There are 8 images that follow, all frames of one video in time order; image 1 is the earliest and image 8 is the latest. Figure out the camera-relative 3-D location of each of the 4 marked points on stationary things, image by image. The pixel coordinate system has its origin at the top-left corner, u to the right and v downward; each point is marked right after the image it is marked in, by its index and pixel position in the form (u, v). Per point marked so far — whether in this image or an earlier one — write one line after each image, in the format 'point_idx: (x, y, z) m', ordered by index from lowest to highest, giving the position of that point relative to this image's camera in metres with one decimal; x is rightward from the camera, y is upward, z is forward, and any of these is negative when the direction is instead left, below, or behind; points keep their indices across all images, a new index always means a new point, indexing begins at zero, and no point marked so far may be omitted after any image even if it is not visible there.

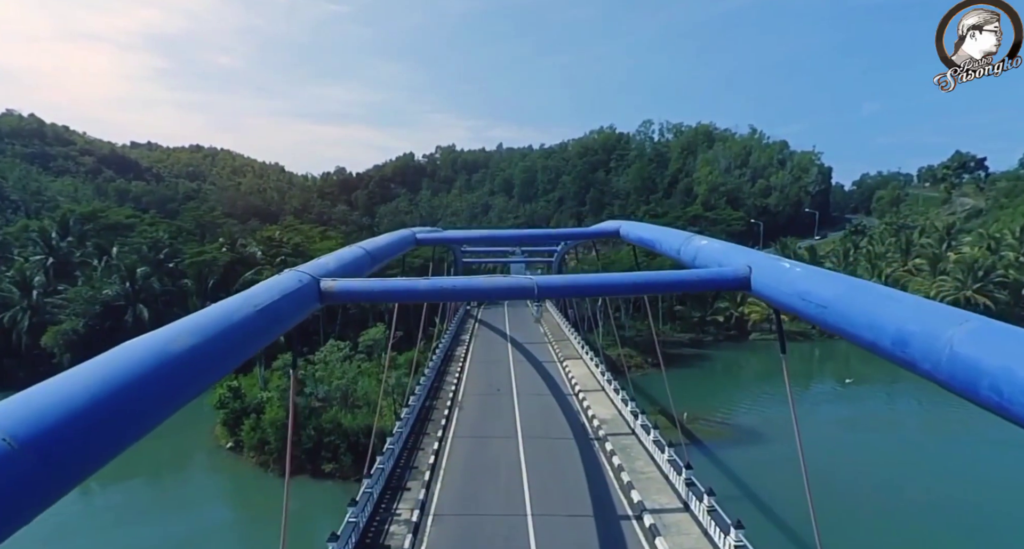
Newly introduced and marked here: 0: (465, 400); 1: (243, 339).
0: (-1.7, -4.5, +19.5) m
1: (-1.9, -0.4, +4.2) m
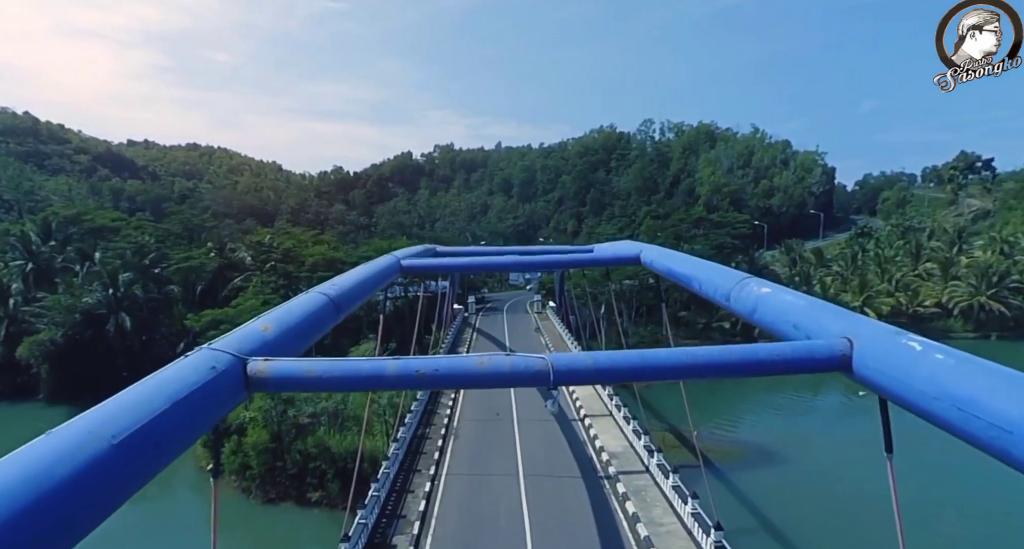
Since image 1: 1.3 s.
0: (-1.6, -4.9, +18.0) m
1: (-1.9, -1.0, +2.6) m
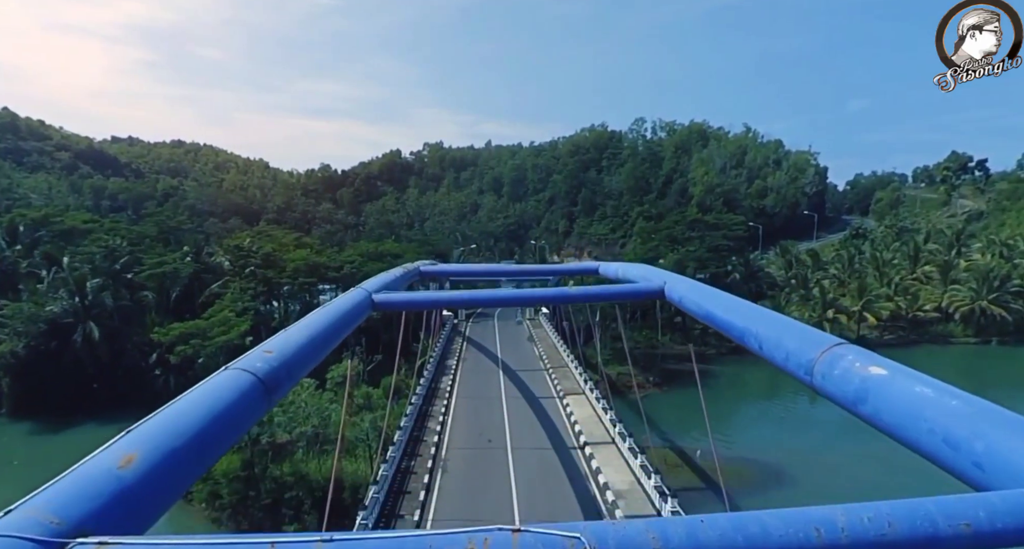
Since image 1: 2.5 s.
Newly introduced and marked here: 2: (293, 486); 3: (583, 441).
0: (-1.8, -5.4, +16.4) m
1: (-1.8, -1.5, +1.0) m
2: (-7.6, -7.3, +19.5) m
3: (+2.2, -5.1, +17.1) m
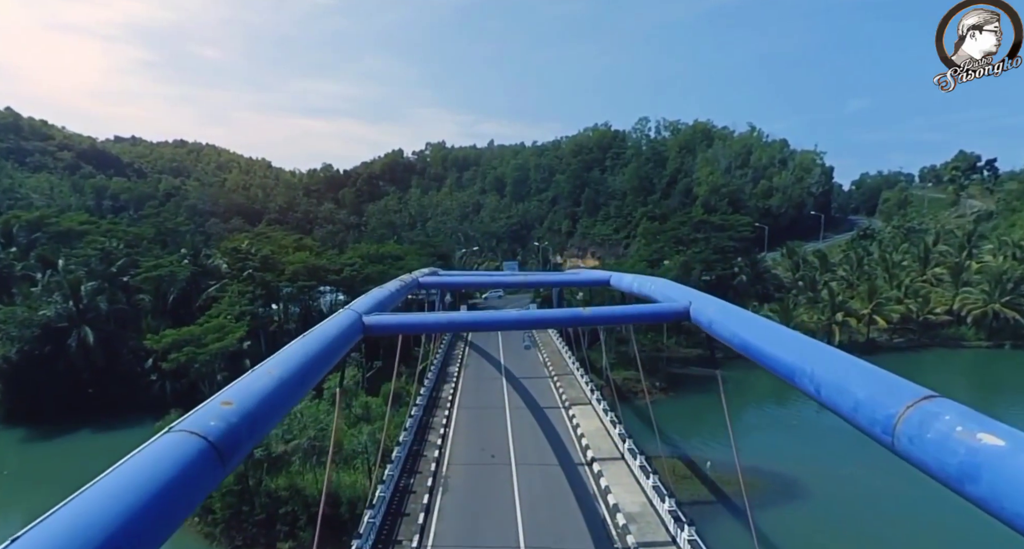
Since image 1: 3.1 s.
0: (-1.7, -5.6, +15.6) m
1: (-1.8, -1.7, +0.2) m
2: (-7.5, -7.6, +18.8) m
3: (+2.3, -5.3, +16.4) m
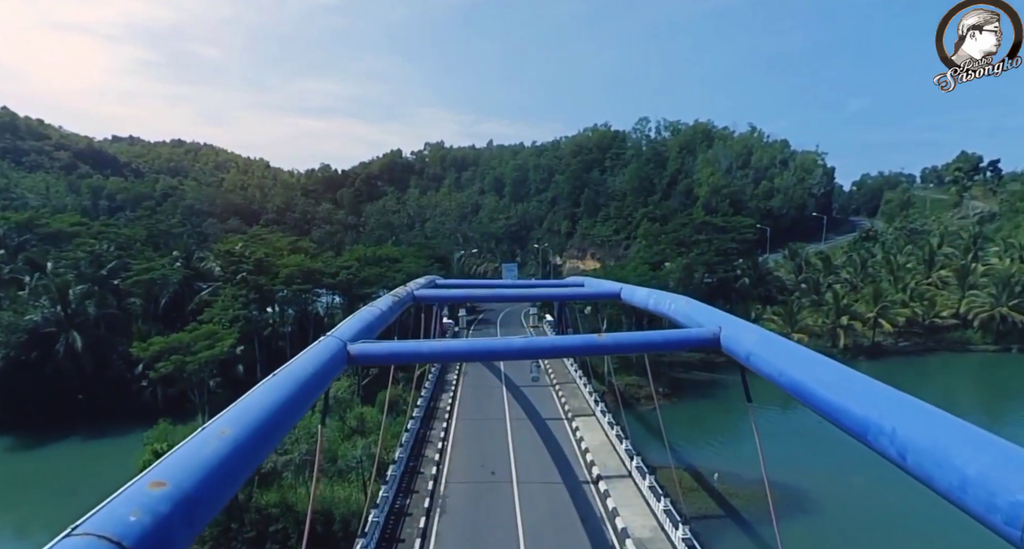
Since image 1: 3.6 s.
0: (-1.7, -5.8, +14.8) m
1: (-1.7, -1.9, -0.6) m
2: (-7.5, -7.8, +18.0) m
3: (+2.3, -5.5, +15.6) m
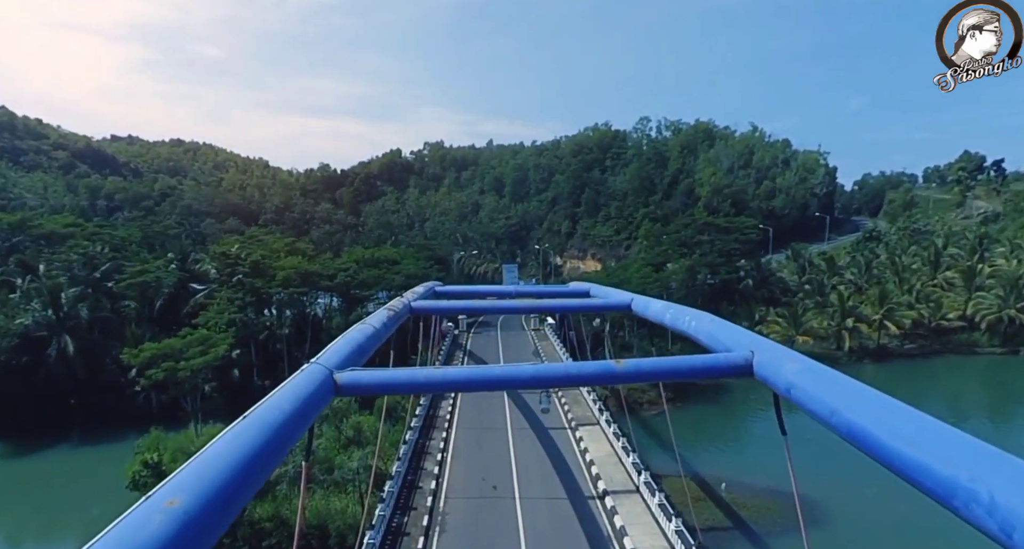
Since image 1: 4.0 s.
0: (-1.6, -6.0, +14.2) m
1: (-1.6, -2.1, -1.2) m
2: (-7.4, -7.9, +17.4) m
3: (+2.4, -5.7, +14.9) m
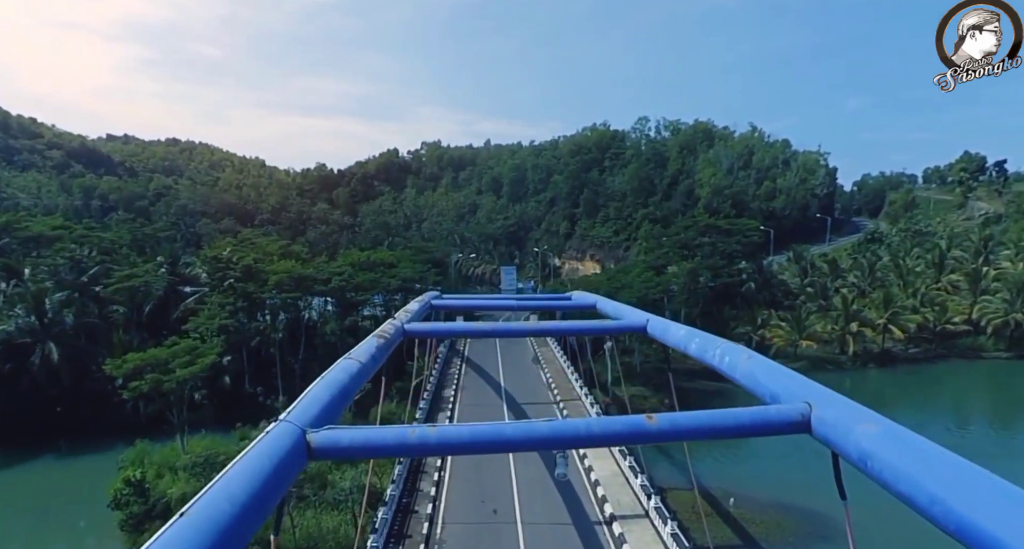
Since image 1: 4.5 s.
0: (-1.6, -6.3, +13.3) m
1: (-1.5, -2.4, -2.1) m
2: (-7.4, -8.2, +16.5) m
3: (+2.4, -6.0, +14.1) m
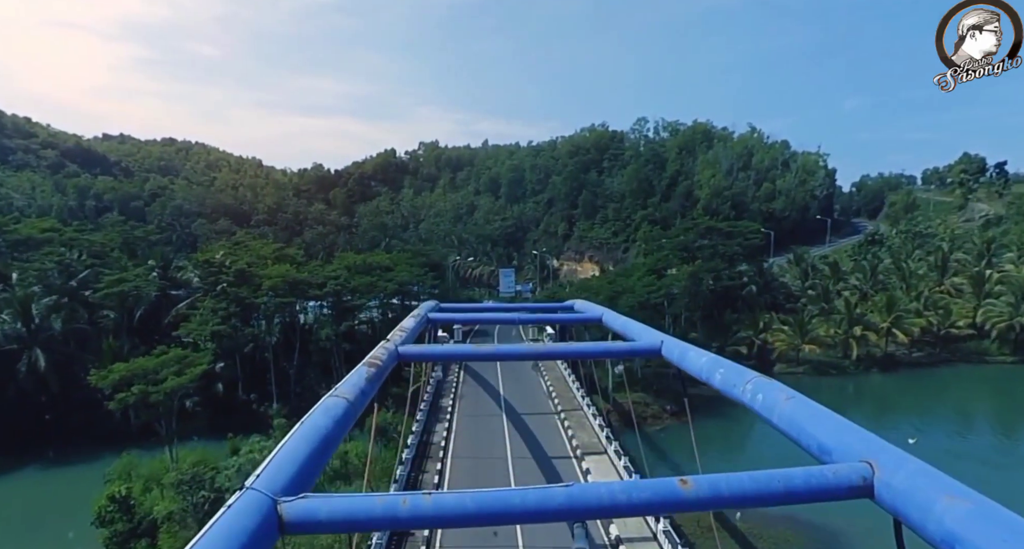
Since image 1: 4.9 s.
0: (-1.5, -6.5, +12.7) m
1: (-1.4, -2.6, -2.7) m
2: (-7.3, -8.5, +15.8) m
3: (+2.4, -6.2, +13.5) m
